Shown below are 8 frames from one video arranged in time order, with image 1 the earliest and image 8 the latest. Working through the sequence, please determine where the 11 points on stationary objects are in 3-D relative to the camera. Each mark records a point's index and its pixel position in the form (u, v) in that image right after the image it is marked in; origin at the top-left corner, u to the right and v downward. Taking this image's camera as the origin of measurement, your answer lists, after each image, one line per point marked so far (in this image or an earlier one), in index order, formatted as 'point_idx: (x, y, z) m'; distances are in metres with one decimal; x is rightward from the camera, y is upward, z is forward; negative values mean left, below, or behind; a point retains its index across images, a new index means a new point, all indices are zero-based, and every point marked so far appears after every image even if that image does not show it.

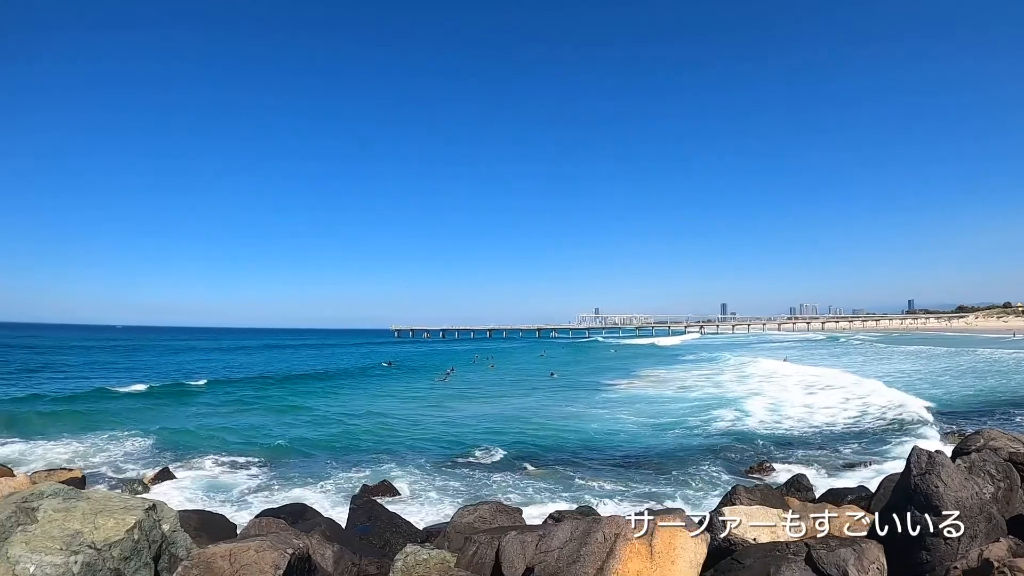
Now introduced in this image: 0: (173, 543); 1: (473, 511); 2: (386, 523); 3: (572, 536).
0: (-4.5, -3.4, +7.7) m
1: (-0.6, -3.6, +9.5) m
2: (-2.3, -4.2, +10.6) m
3: (+0.9, -2.9, +7.0) m
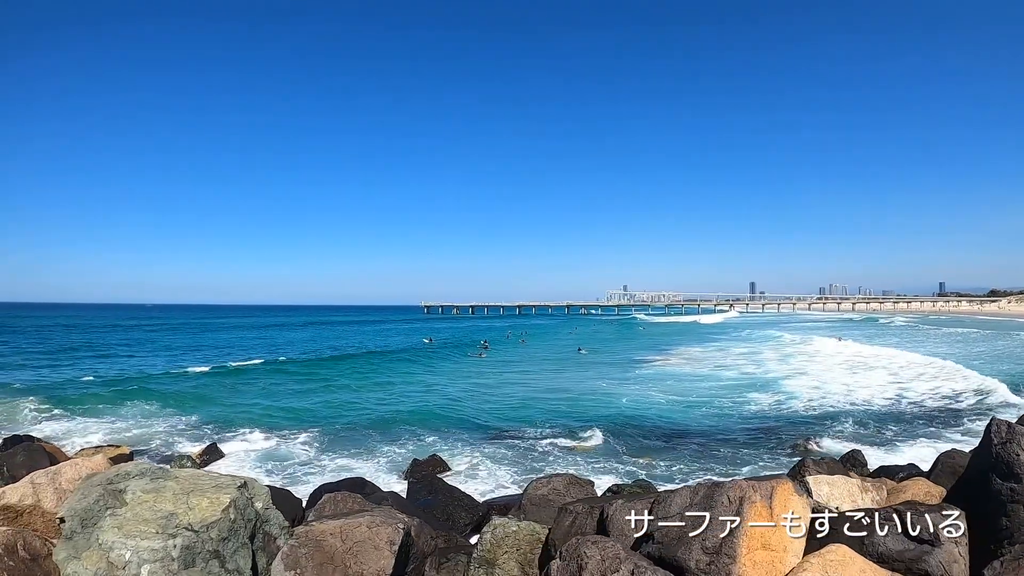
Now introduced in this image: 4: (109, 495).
0: (-3.2, -3.0, +7.4) m
1: (+0.6, -3.2, +9.5) m
2: (-1.1, -3.8, +10.5) m
3: (+2.3, -2.6, +7.1) m
4: (-4.9, -2.5, +6.9) m
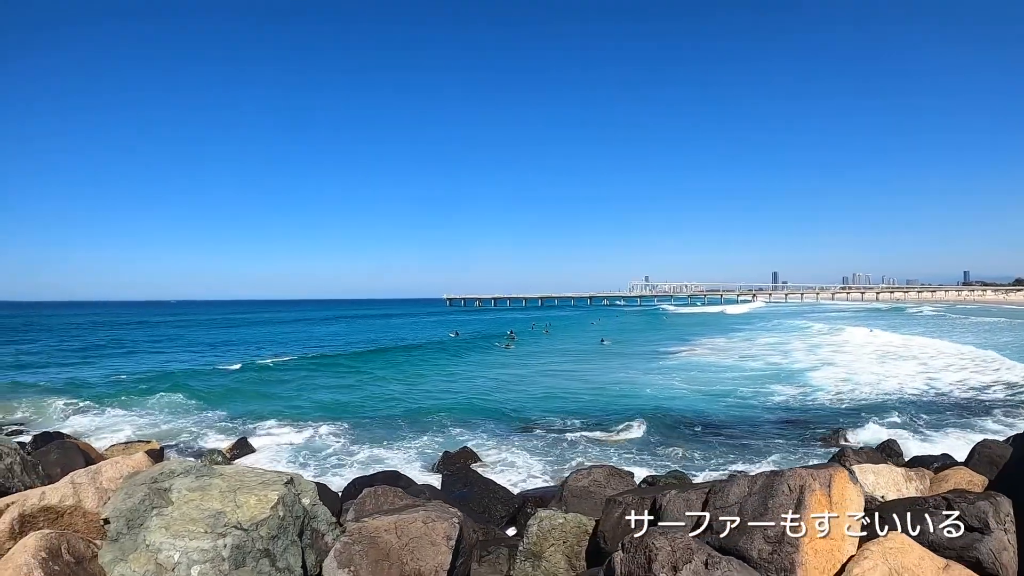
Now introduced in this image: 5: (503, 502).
0: (-2.5, -2.9, +7.2) m
1: (+1.2, -3.1, +9.4) m
2: (-0.5, -3.6, +10.4) m
3: (+3.0, -2.5, +7.0) m
4: (-4.2, -2.5, +6.7) m
5: (-0.2, -3.8, +10.2) m
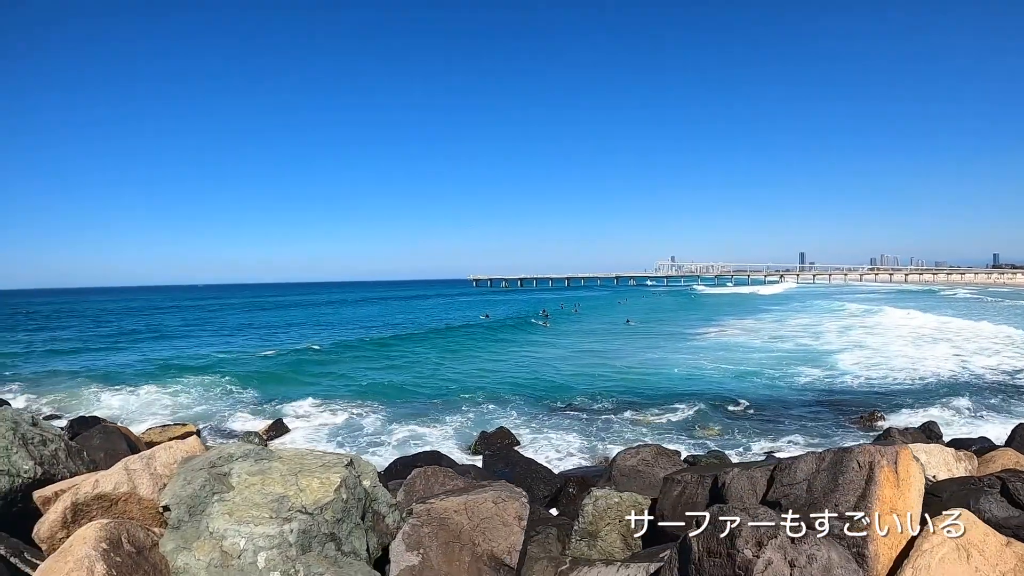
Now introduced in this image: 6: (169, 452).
0: (-1.7, -2.6, +7.1) m
1: (+2.0, -2.7, +9.3) m
2: (+0.2, -3.3, +10.3) m
3: (+3.8, -2.2, +7.0) m
4: (-3.4, -2.2, +6.5) m
5: (+0.6, -3.4, +10.1) m
6: (-4.5, -2.2, +7.6) m
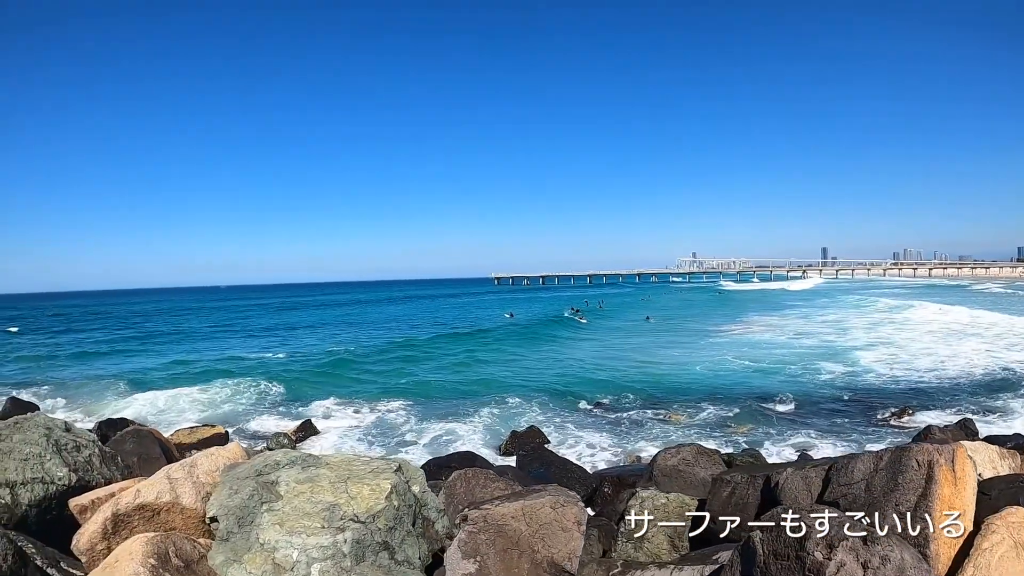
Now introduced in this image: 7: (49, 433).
0: (-1.1, -2.6, +6.9) m
1: (+2.6, -2.7, +9.2) m
2: (+0.8, -3.2, +10.1) m
3: (+4.4, -2.2, +6.9) m
4: (-2.8, -2.2, +6.3) m
5: (+1.2, -3.4, +9.9) m
6: (-3.9, -2.2, +7.3) m
7: (-7.2, -2.2, +9.0) m
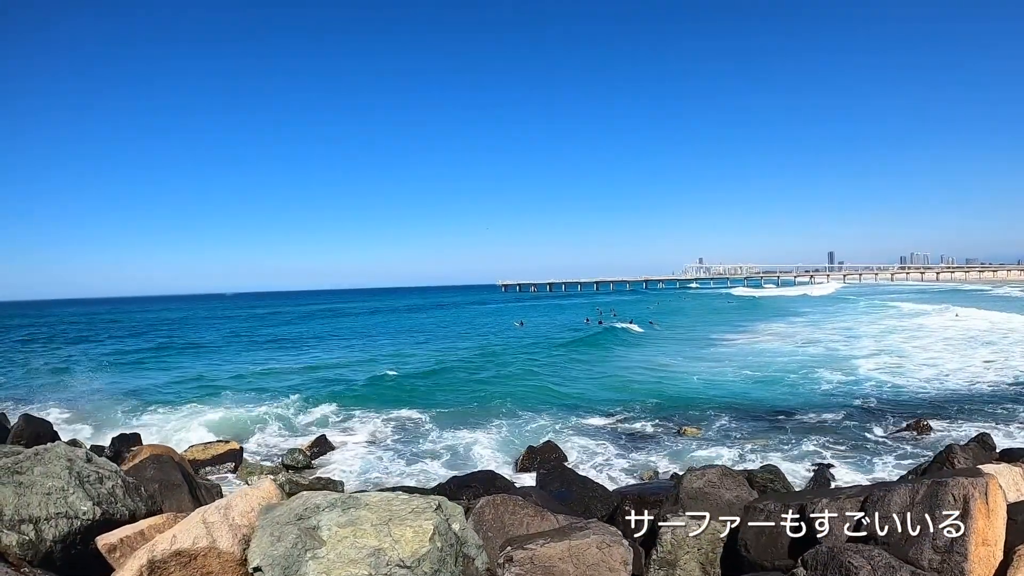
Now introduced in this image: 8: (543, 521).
0: (-0.6, -3.1, +6.9) m
1: (+3.1, -3.0, +9.2) m
2: (+1.2, -3.5, +10.1) m
3: (+4.9, -2.5, +6.9) m
4: (-2.3, -2.7, +6.2) m
5: (+1.6, -3.7, +10.0) m
6: (-3.4, -2.7, +7.2) m
7: (-6.8, -2.6, +8.8) m
8: (+0.4, -3.1, +7.6) m
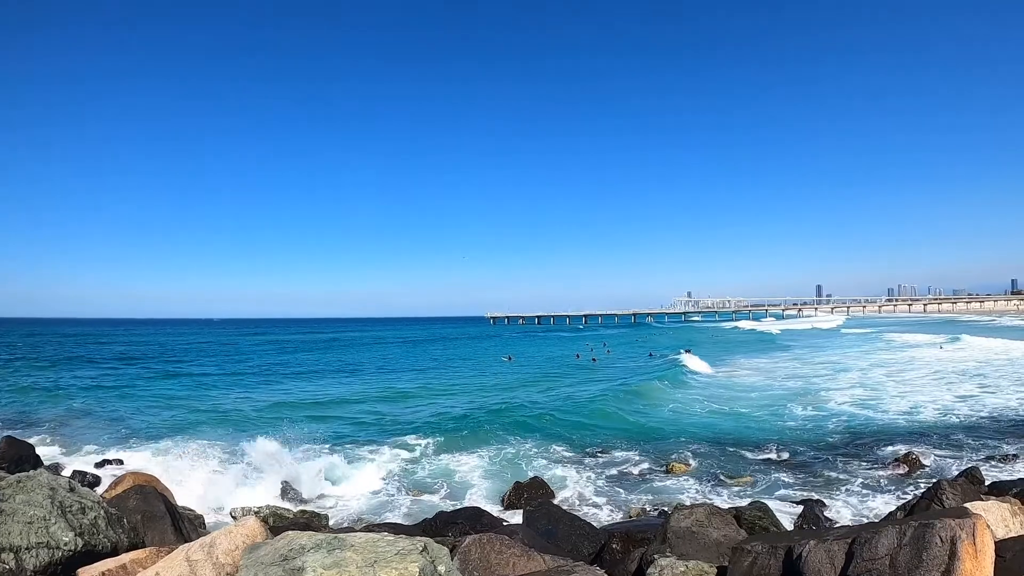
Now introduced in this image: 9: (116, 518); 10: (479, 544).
0: (-0.7, -3.5, +6.8) m
1: (+2.9, -3.6, +9.2) m
2: (+1.1, -4.1, +10.1) m
3: (+4.7, -3.1, +6.9) m
4: (-2.4, -3.1, +6.2) m
5: (+1.4, -4.3, +9.9) m
6: (-3.5, -3.1, +7.1) m
7: (-7.0, -3.1, +8.7) m
8: (+0.2, -3.6, +7.6) m
9: (-6.5, -3.8, +9.4) m
10: (-0.4, -3.7, +8.1) m
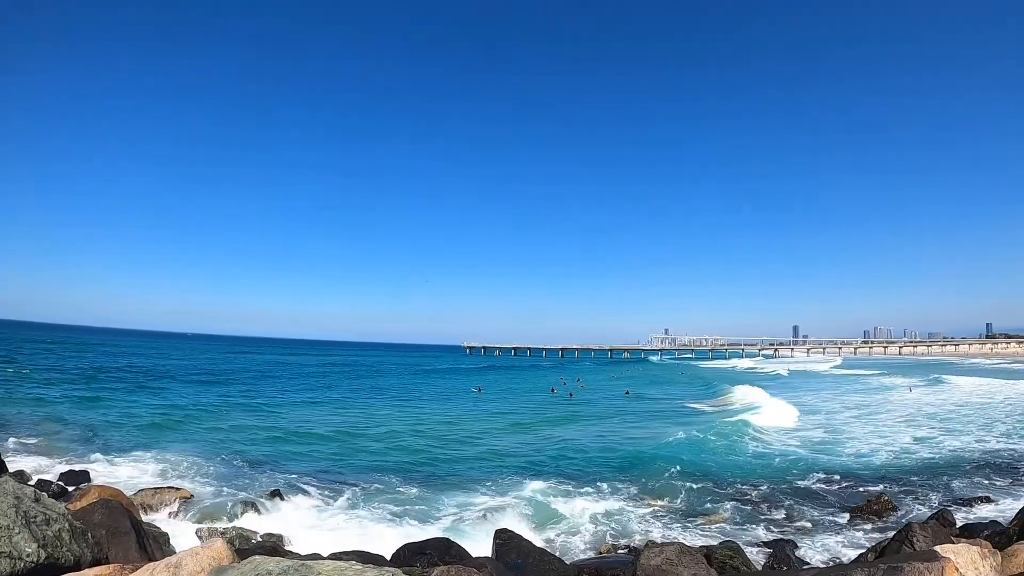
0: (-1.1, -3.9, +6.7) m
1: (+2.4, -4.2, +9.2) m
2: (+0.6, -4.7, +10.1) m
3: (+4.3, -3.7, +7.0) m
4: (-2.8, -3.4, +6.1) m
5: (+0.9, -4.8, +9.9) m
6: (-3.9, -3.4, +7.1) m
7: (-7.4, -3.3, +8.5) m
8: (-0.2, -4.1, +7.6) m
9: (-7.0, -4.0, +9.2) m
10: (-0.8, -4.1, +8.1) m
